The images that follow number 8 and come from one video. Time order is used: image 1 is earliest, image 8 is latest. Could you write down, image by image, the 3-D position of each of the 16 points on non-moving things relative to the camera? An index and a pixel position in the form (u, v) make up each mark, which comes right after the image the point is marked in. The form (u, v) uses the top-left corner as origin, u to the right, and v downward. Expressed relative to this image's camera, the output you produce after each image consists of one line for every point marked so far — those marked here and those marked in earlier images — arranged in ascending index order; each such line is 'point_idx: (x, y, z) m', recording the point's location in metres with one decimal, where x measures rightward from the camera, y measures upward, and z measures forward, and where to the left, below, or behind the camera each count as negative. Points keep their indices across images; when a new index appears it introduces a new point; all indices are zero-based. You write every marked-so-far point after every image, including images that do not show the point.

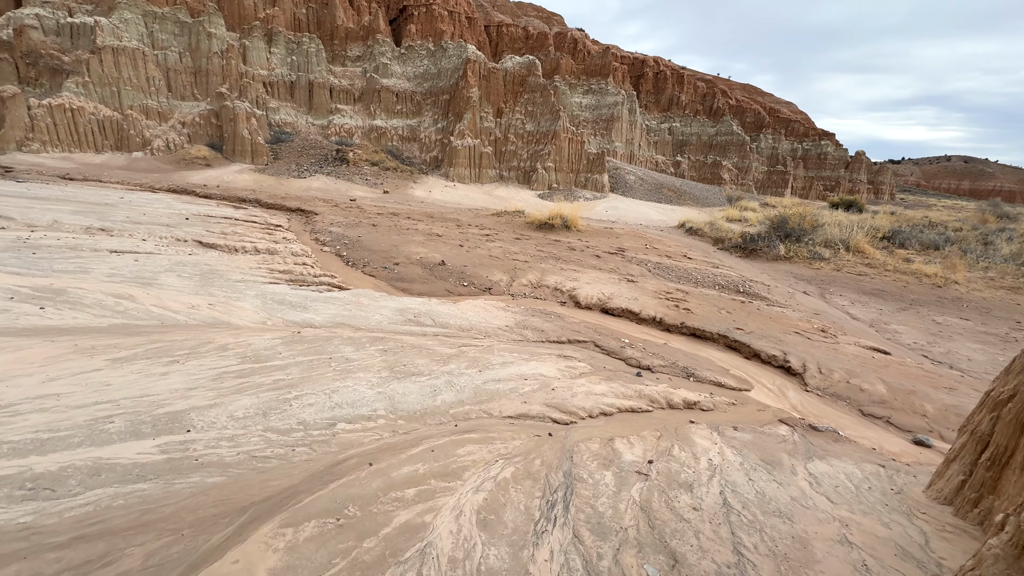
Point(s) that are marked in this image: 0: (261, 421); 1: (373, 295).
0: (-2.9, -1.5, +5.1) m
1: (-3.3, -0.2, +10.5) m
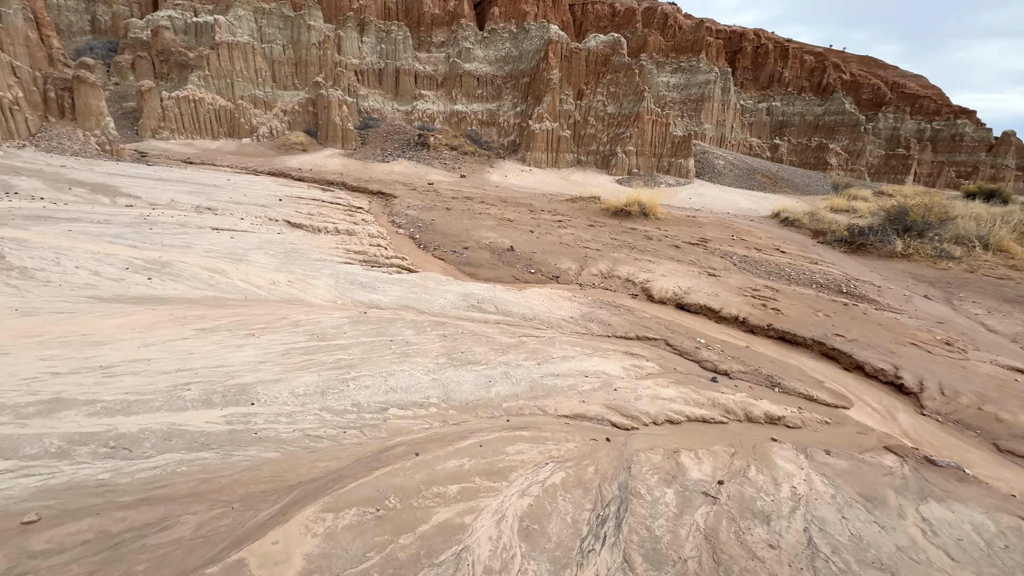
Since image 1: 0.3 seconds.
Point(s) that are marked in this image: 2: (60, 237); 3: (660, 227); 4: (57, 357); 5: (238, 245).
0: (-2.3, -1.3, +5.2) m
1: (-1.7, +0.2, +10.6) m
2: (-9.8, +1.1, +9.8) m
3: (+6.6, +2.7, +19.9) m
4: (-5.4, -0.8, +5.4) m
5: (-6.7, +1.0, +11.1) m
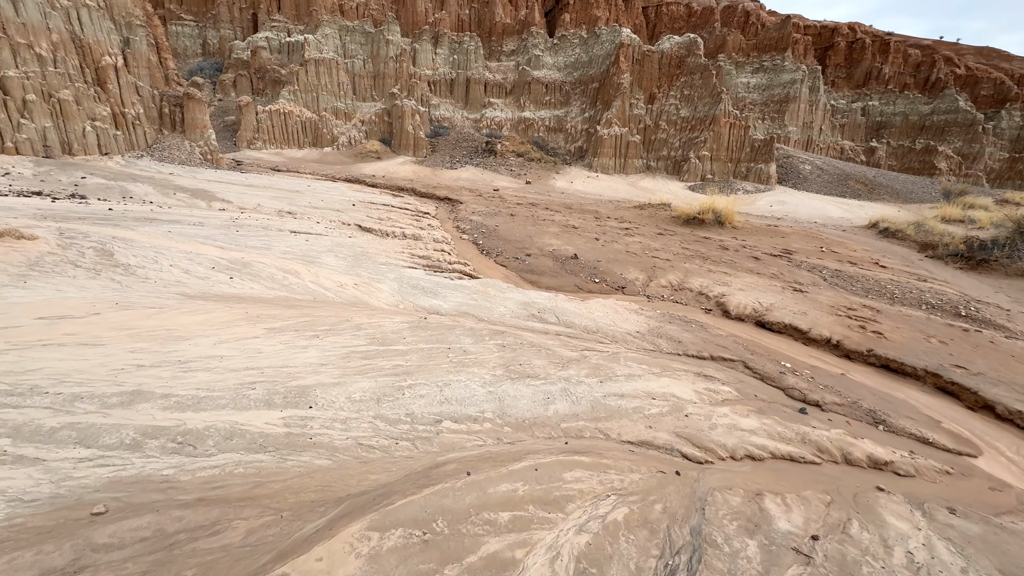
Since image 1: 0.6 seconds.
0: (-1.6, -1.4, +5.2) m
1: (-0.3, 0.0, +10.4) m
2: (-8.4, +1.2, +10.7) m
3: (+9.3, +2.1, +18.5) m
4: (-4.7, -0.8, +5.7) m
5: (-5.2, +1.0, +11.6) m
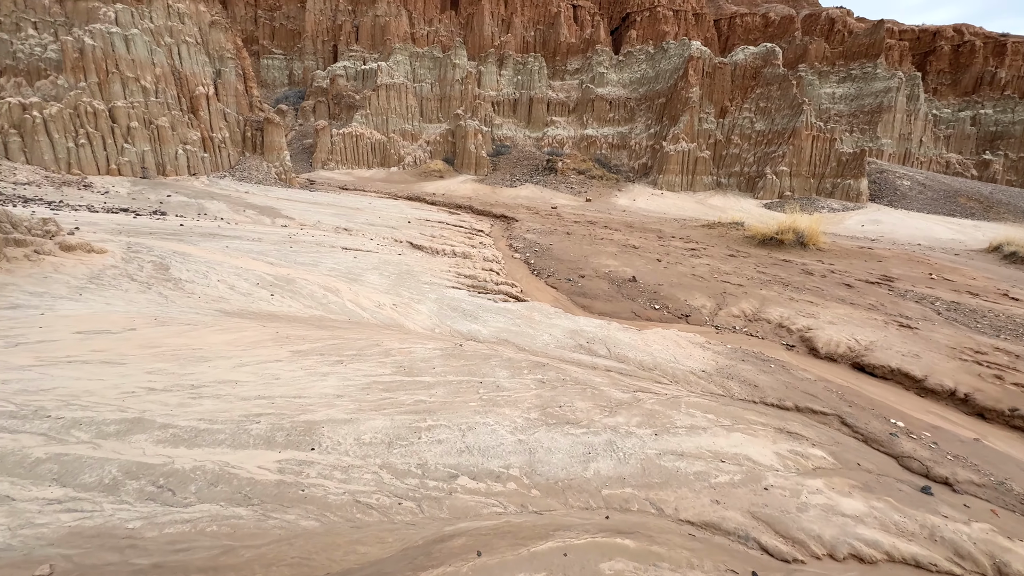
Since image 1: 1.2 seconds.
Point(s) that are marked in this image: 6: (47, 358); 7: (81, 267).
0: (-1.3, -1.6, +4.5) m
1: (+0.8, -0.5, +9.6) m
2: (-7.2, +0.9, +11.0) m
3: (+11.4, +1.1, +16.4) m
4: (-4.3, -1.0, +5.5) m
5: (-3.9, +0.6, +11.4) m
6: (-5.6, -0.8, +5.4) m
7: (-8.4, +0.4, +8.8) m
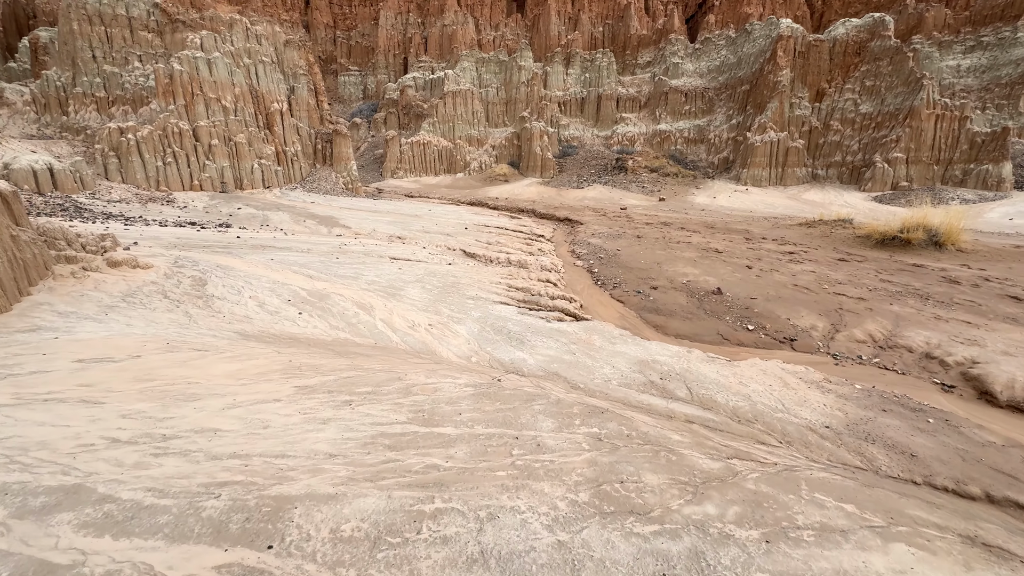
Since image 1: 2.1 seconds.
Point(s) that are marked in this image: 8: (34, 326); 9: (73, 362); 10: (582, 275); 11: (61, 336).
0: (-1.1, -1.9, +3.2) m
1: (+1.7, -0.8, +7.9) m
2: (-5.9, +0.5, +10.6) m
3: (+13.3, +0.7, +13.0) m
4: (-3.9, -1.3, +4.6) m
5: (-2.6, +0.2, +10.4) m
6: (-5.2, -1.1, +4.8) m
7: (-7.4, +0.1, +8.5) m
8: (-7.0, -0.6, +6.6) m
9: (-5.5, -0.9, +5.6) m
10: (+2.1, +0.4, +13.0) m
11: (-6.5, -0.7, +6.4) m
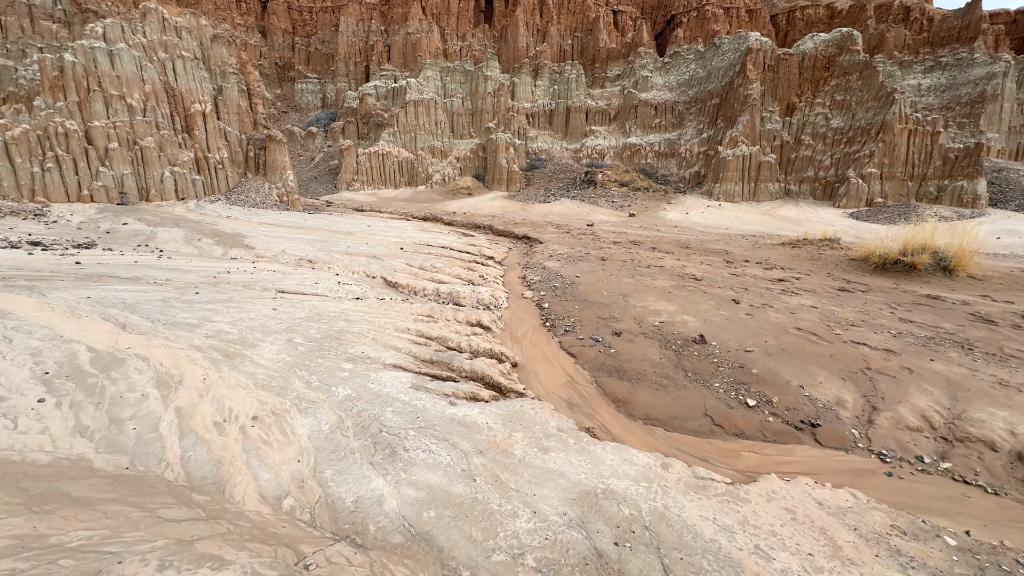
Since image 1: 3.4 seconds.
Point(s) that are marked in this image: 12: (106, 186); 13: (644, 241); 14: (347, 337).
0: (-2.2, -2.5, +0.2) m
1: (+0.4, -1.5, +5.1) m
2: (-7.4, -0.3, +7.4) m
3: (+11.6, -0.1, +10.9) m
4: (-5.0, -2.0, +1.5) m
5: (-4.1, -0.6, +7.4) m
6: (-6.4, -1.8, +1.6) m
7: (-8.8, -0.7, +5.3) m
8: (-8.3, -1.3, +3.3) m
9: (-6.7, -1.6, +2.4) m
10: (+0.4, -0.5, +10.3) m
11: (-7.7, -1.4, +3.2) m
12: (-17.6, +4.4, +19.5) m
13: (+5.5, +1.9, +18.6) m
14: (-2.6, -0.8, +7.2) m
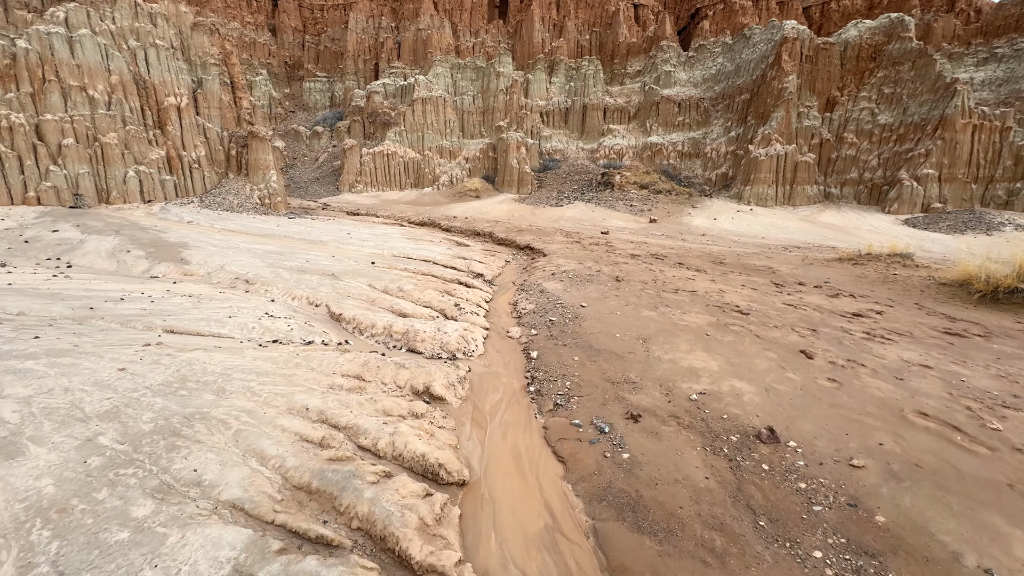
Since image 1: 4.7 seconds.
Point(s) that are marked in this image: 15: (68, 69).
0: (-3.0, -3.1, -2.6) m
1: (-0.2, -2.2, +2.2) m
2: (-7.9, -0.9, +4.8) m
3: (+11.2, -0.9, +7.6) m
4: (-5.8, -2.6, -1.1) m
5: (-4.6, -1.2, +4.7) m
6: (-7.1, -2.4, -1.0) m
7: (-9.4, -1.3, +2.8) m
8: (-9.0, -1.9, +0.8) m
9: (-7.4, -2.2, -0.2) m
10: (0.0, -1.2, +7.4) m
11: (-8.4, -2.0, +0.7) m
12: (-17.6, +3.9, +17.3) m
13: (+5.4, +1.2, +15.6) m
14: (-3.2, -1.4, +4.5) m
15: (-18.6, +9.1, +18.8) m
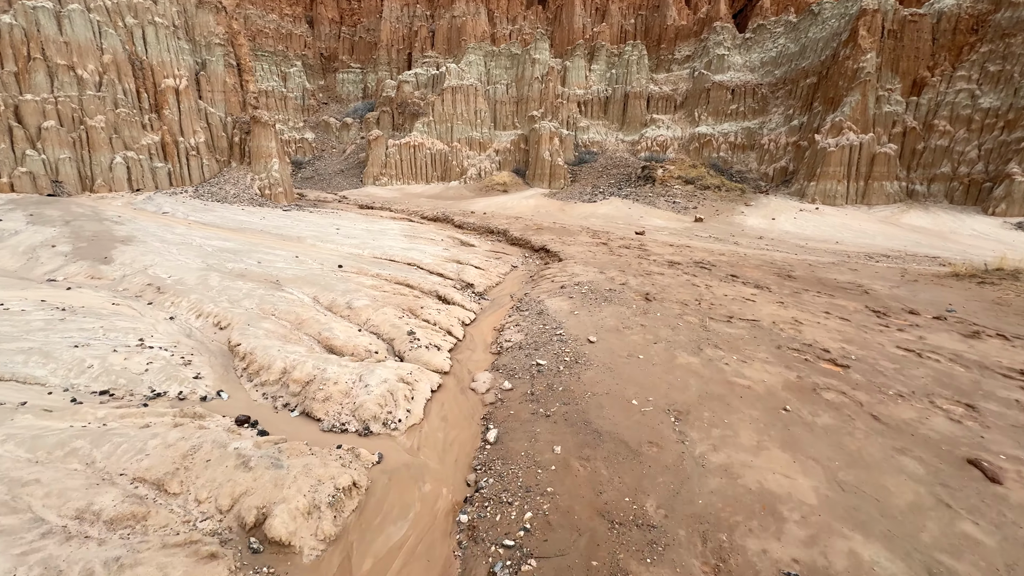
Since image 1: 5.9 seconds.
0: (-4.4, -3.5, -5.0) m
1: (-1.3, -2.6, -0.5) m
2: (-8.7, -1.1, +2.7) m
3: (+10.6, -1.6, +3.9) m
4: (-7.1, -2.8, -3.4) m
5: (-5.4, -1.5, +2.4) m
6: (-8.4, -2.6, -3.1) m
7: (-10.3, -1.4, +0.8) m
8: (-10.1, -2.0, -1.2) m
9: (-8.6, -2.4, -2.3) m
10: (-0.5, -1.6, +4.6) m
11: (-9.5, -2.1, -1.4) m
12: (-17.1, +4.1, +16.0) m
13: (+5.6, +0.7, +12.3) m
14: (-4.0, -1.7, +2.0) m
15: (-17.8, +9.4, +17.5) m
